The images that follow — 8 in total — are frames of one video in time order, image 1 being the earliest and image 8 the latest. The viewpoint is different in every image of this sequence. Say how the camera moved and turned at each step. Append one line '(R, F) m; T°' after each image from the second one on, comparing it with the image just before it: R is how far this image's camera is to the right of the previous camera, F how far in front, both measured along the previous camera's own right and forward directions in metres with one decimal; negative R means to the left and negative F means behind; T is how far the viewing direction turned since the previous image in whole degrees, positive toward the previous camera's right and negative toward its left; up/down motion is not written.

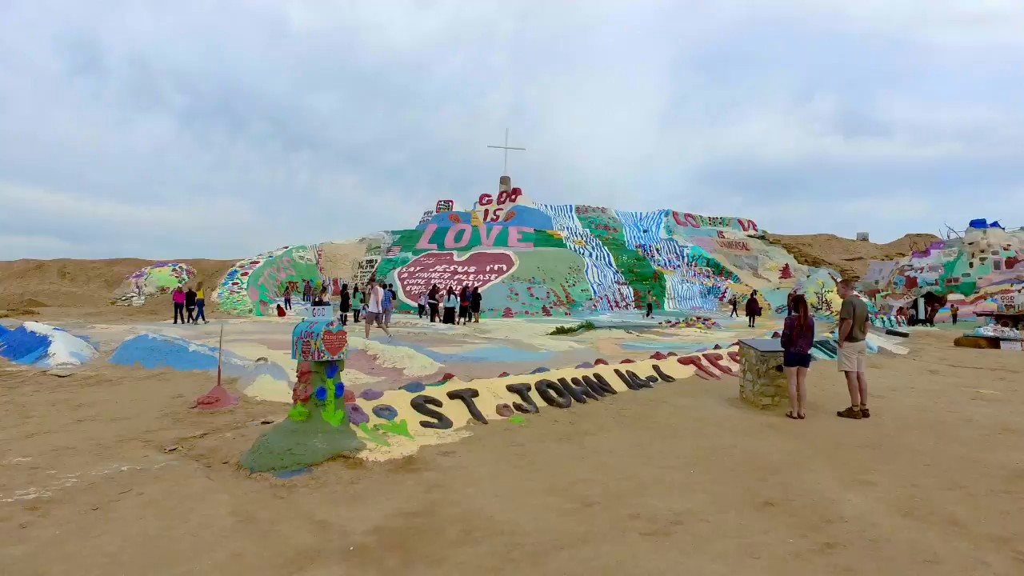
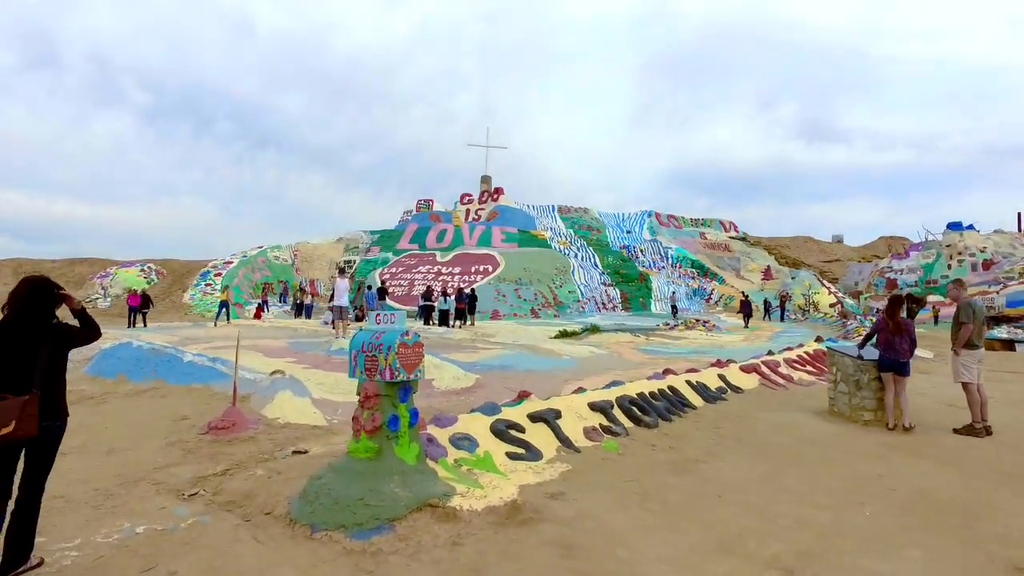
(-1.0, +1.1) m; +3°
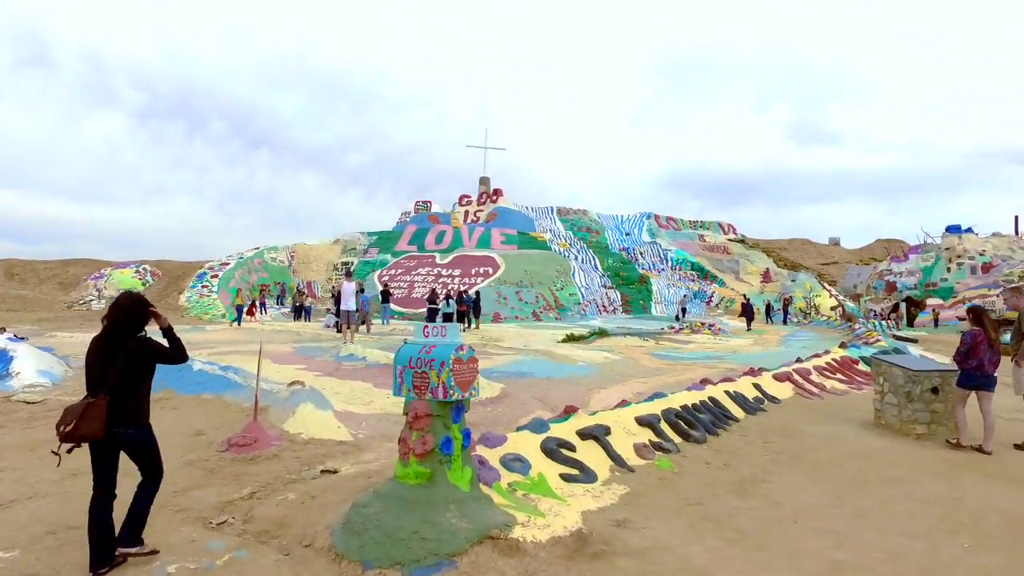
(-0.4, +0.4) m; +1°
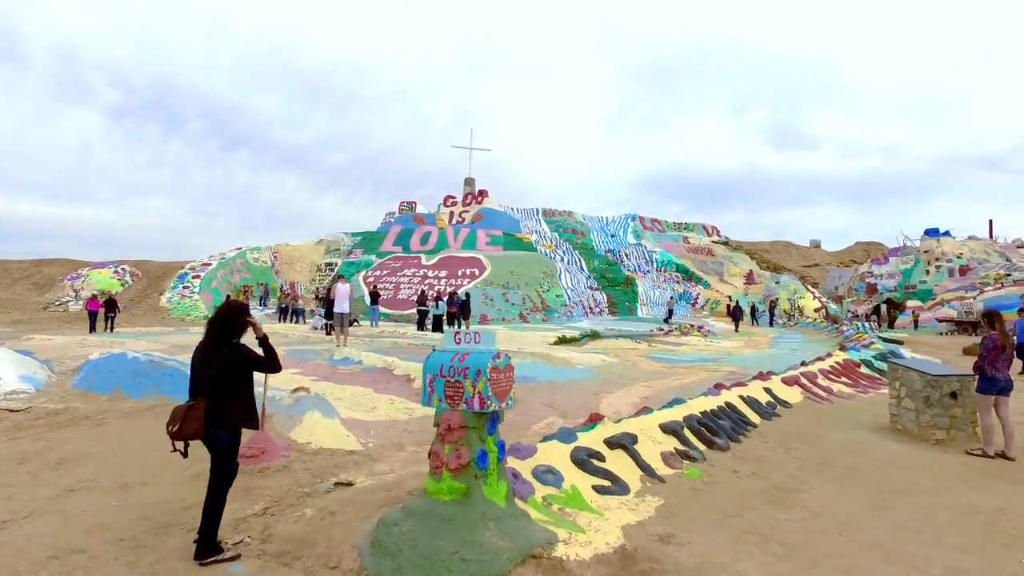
(-0.3, +0.2) m; +2°
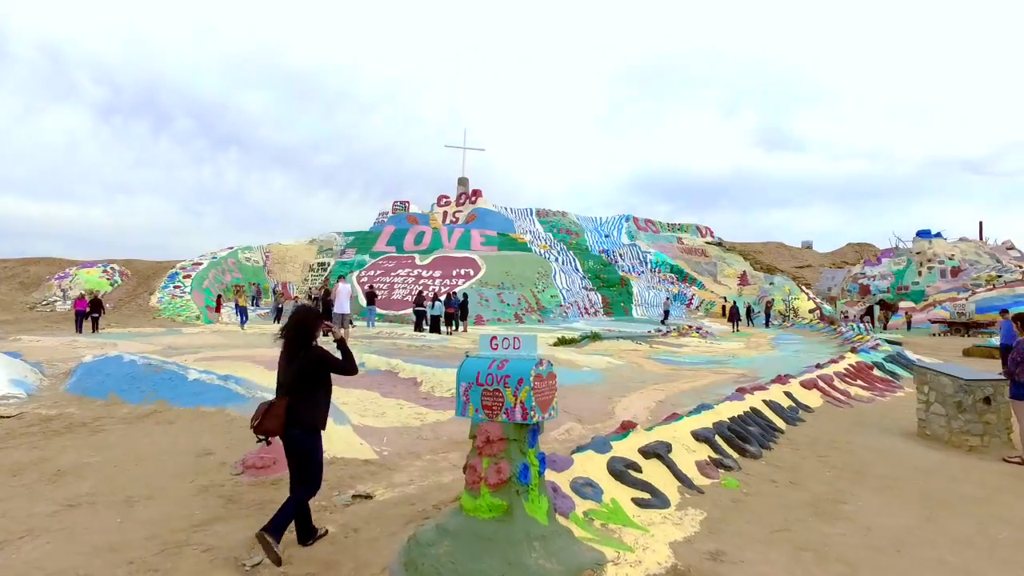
(-0.3, +0.3) m; +1°
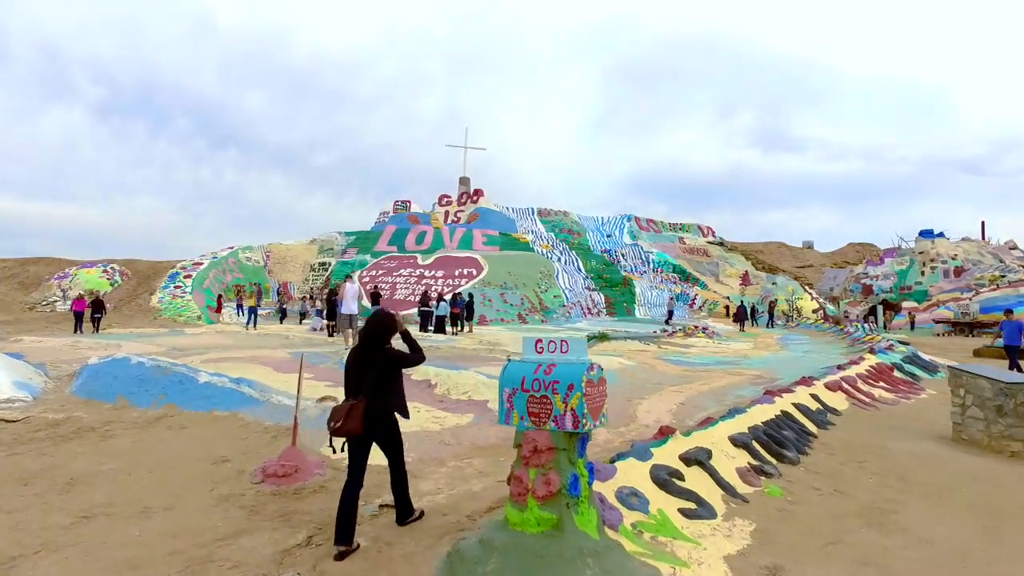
(-0.2, +0.2) m; 0°
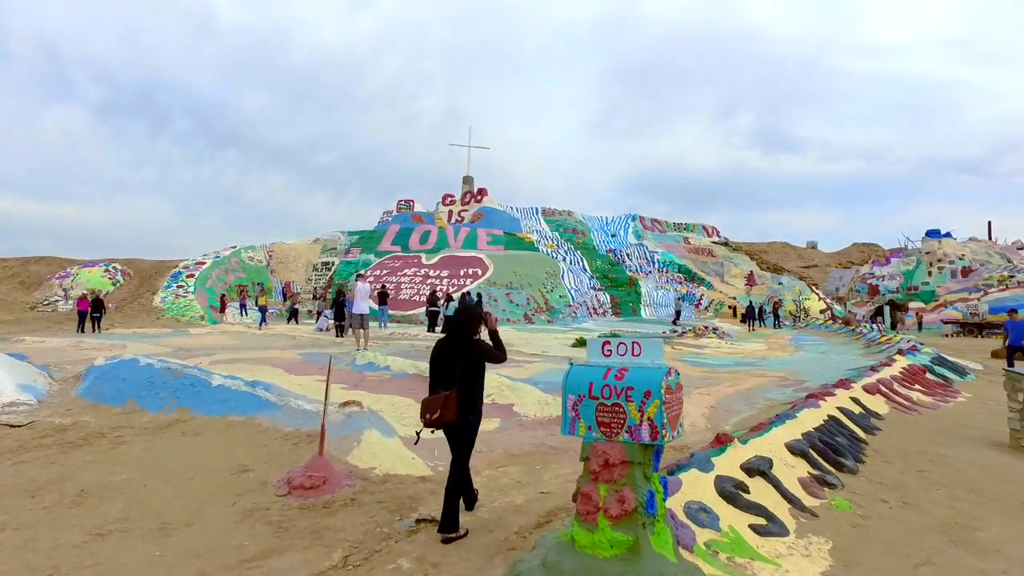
(-0.3, +0.3) m; 0°
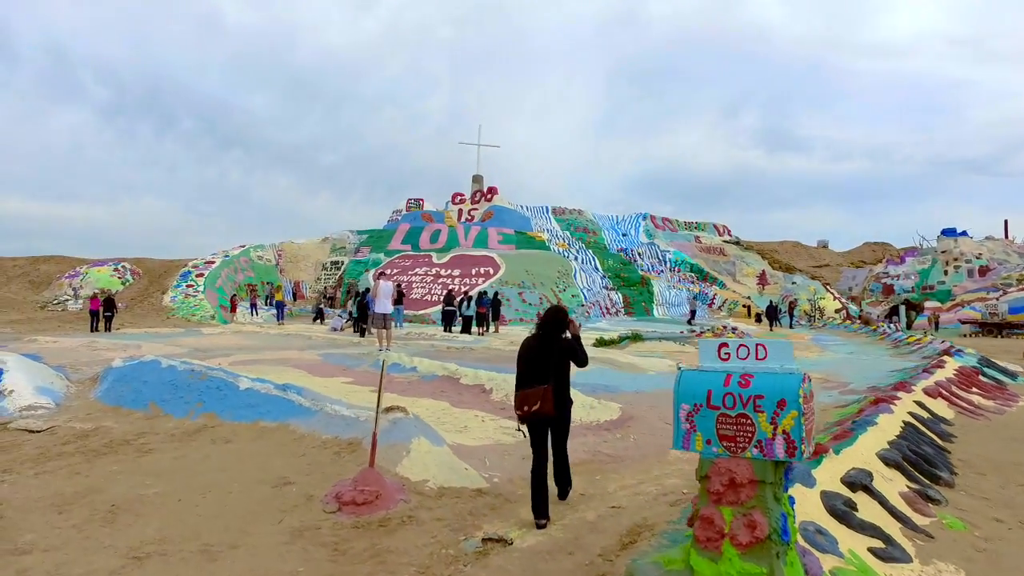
(-0.4, +0.4) m; 0°
